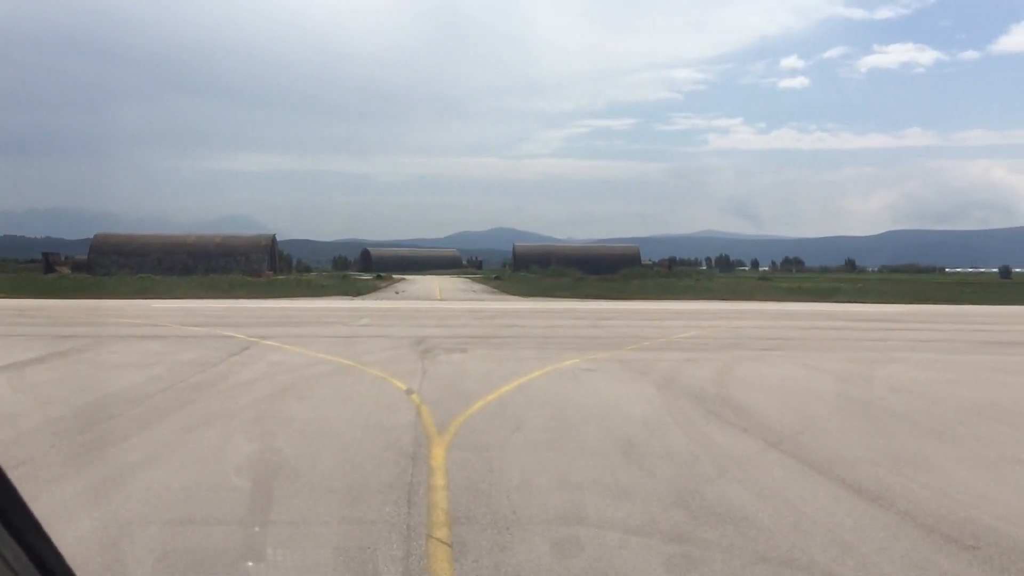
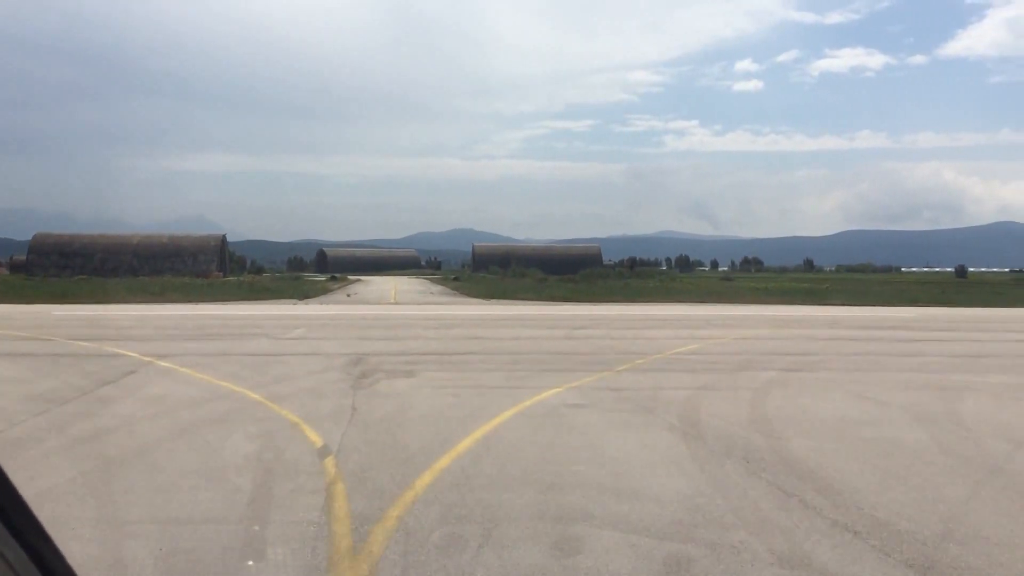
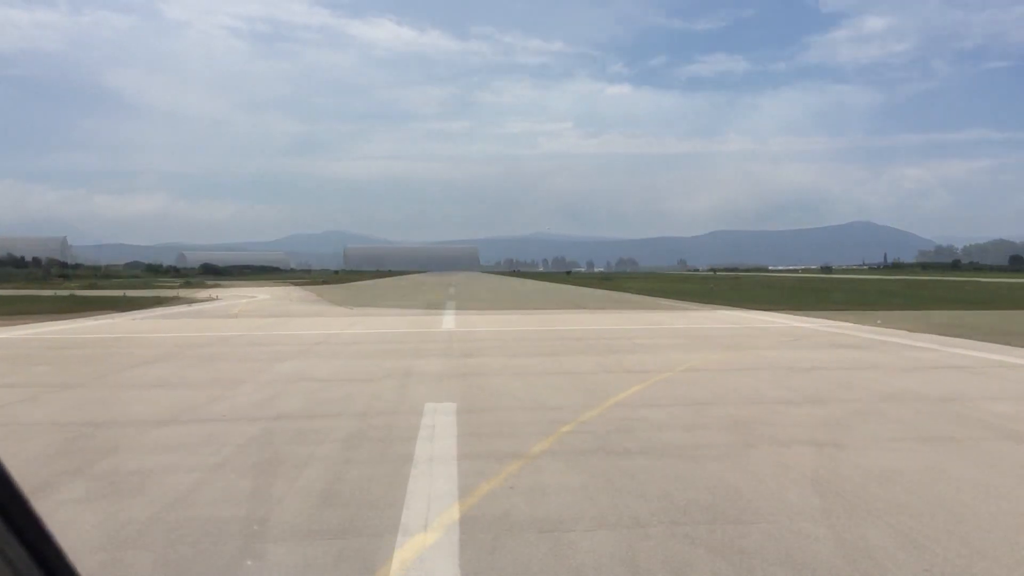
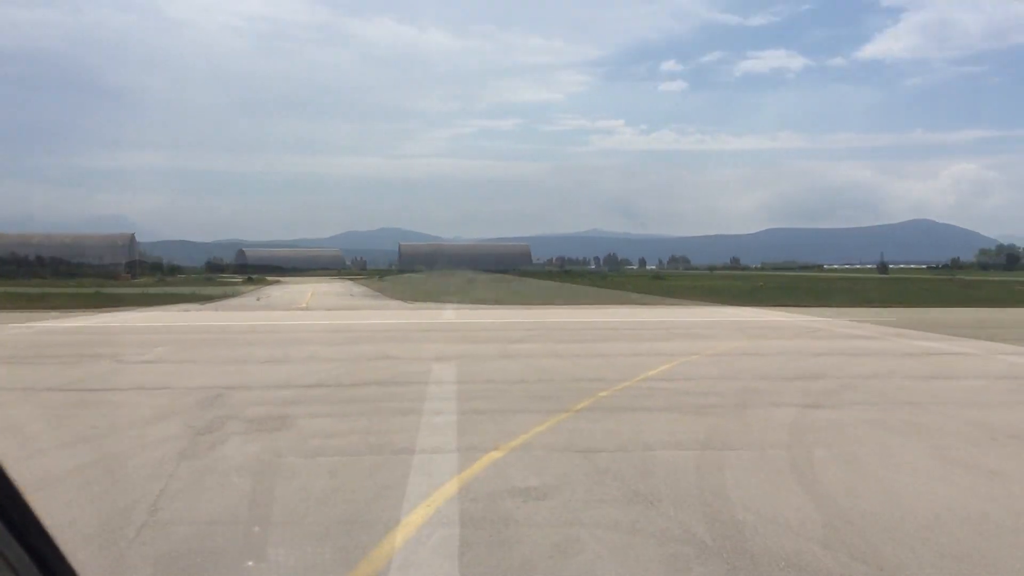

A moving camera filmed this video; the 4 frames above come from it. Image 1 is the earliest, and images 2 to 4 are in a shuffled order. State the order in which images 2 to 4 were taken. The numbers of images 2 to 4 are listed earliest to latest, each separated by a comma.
2, 4, 3
